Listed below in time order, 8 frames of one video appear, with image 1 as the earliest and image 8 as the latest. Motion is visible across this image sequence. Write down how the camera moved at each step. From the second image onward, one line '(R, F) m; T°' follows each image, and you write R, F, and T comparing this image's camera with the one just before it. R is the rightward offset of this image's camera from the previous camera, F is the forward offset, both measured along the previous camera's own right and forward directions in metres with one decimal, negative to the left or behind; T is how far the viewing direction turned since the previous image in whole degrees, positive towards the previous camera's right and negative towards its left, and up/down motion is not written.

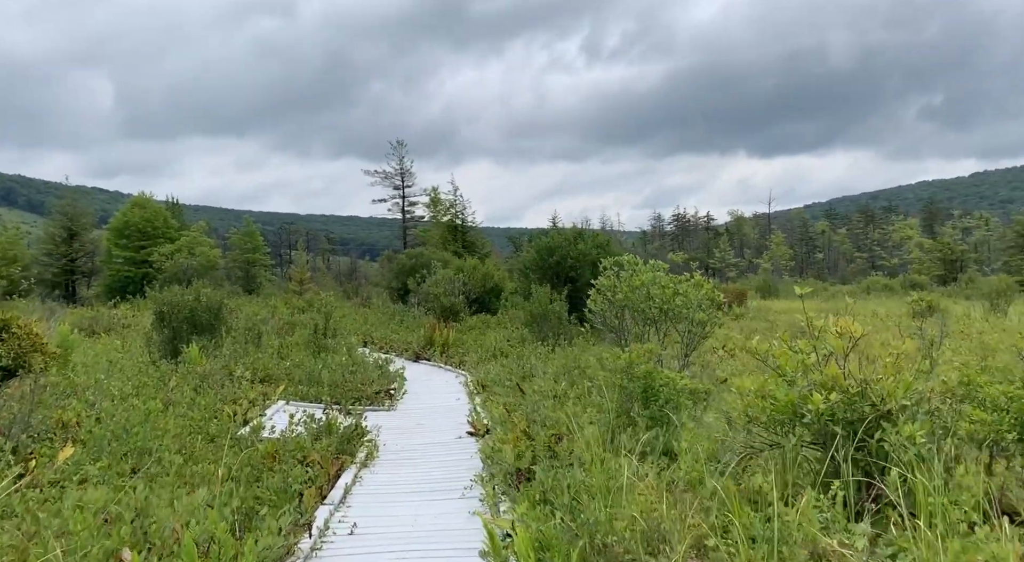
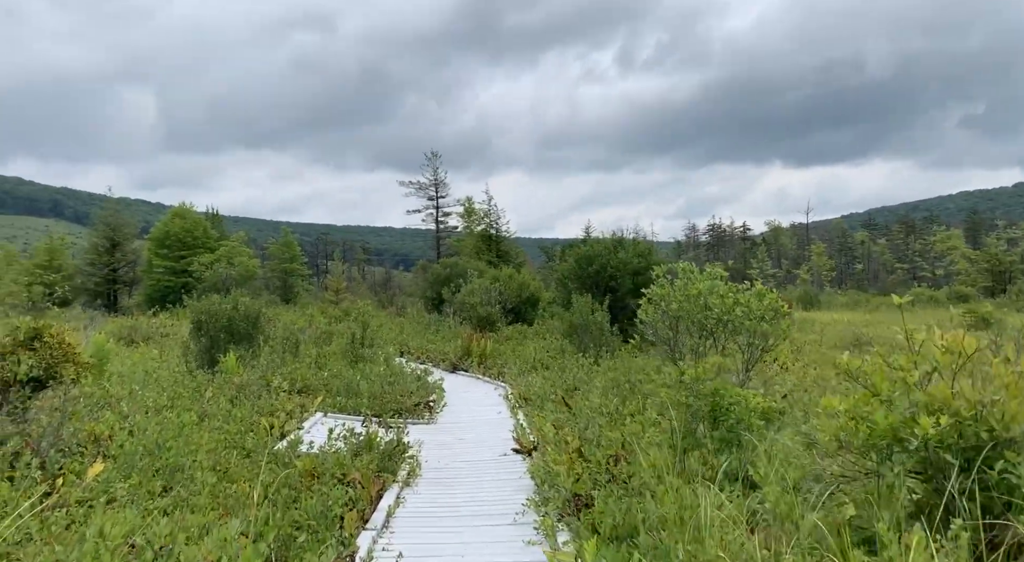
(-0.2, +0.4) m; -3°
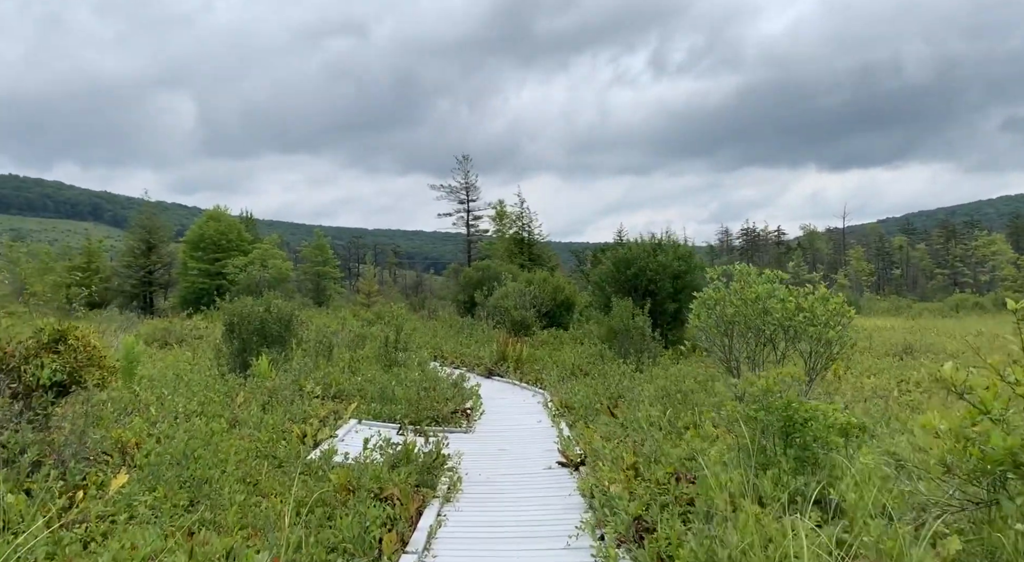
(-0.2, +0.4) m; -2°
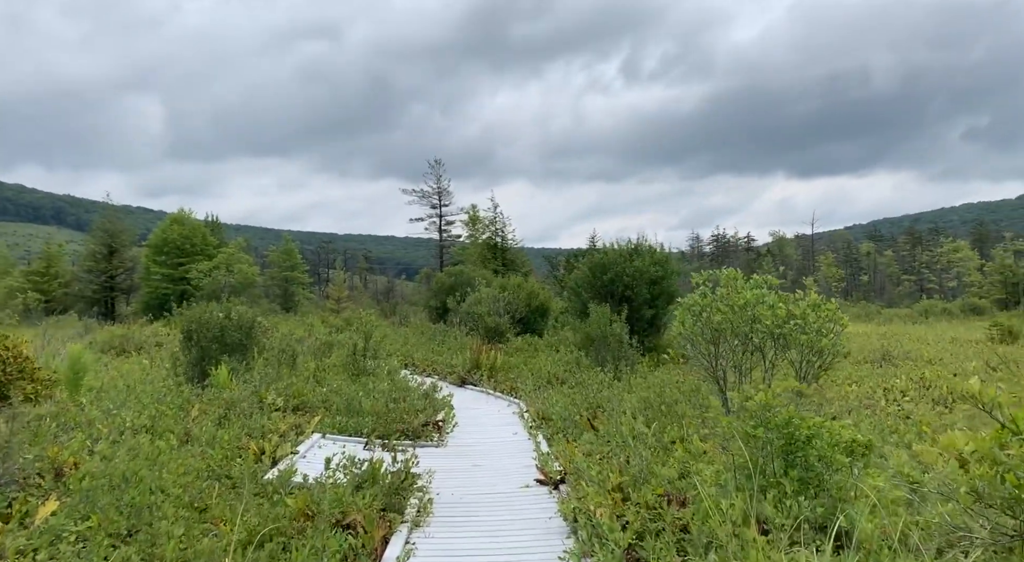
(0.0, +0.5) m; +2°
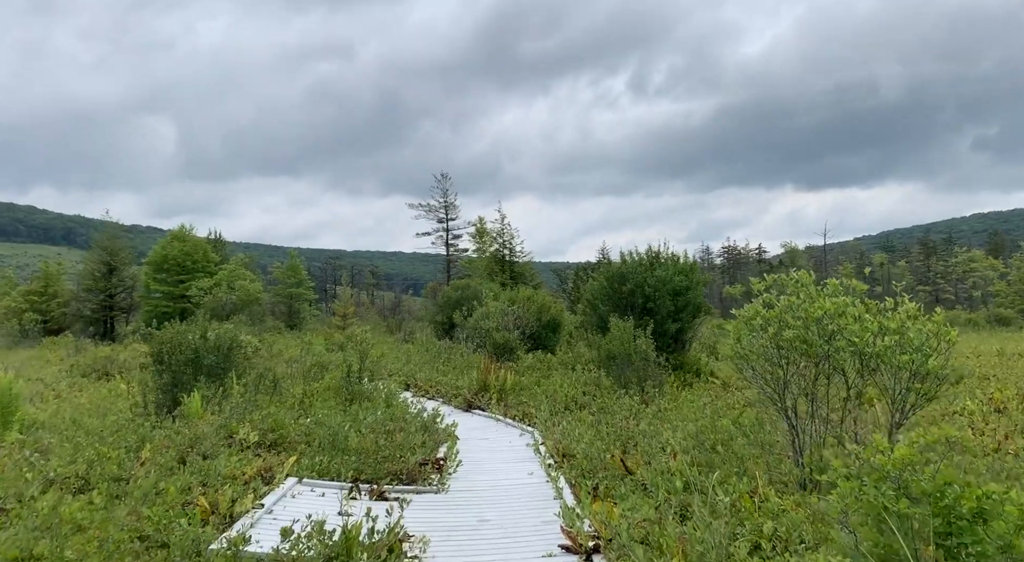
(-0.1, +1.4) m; -1°
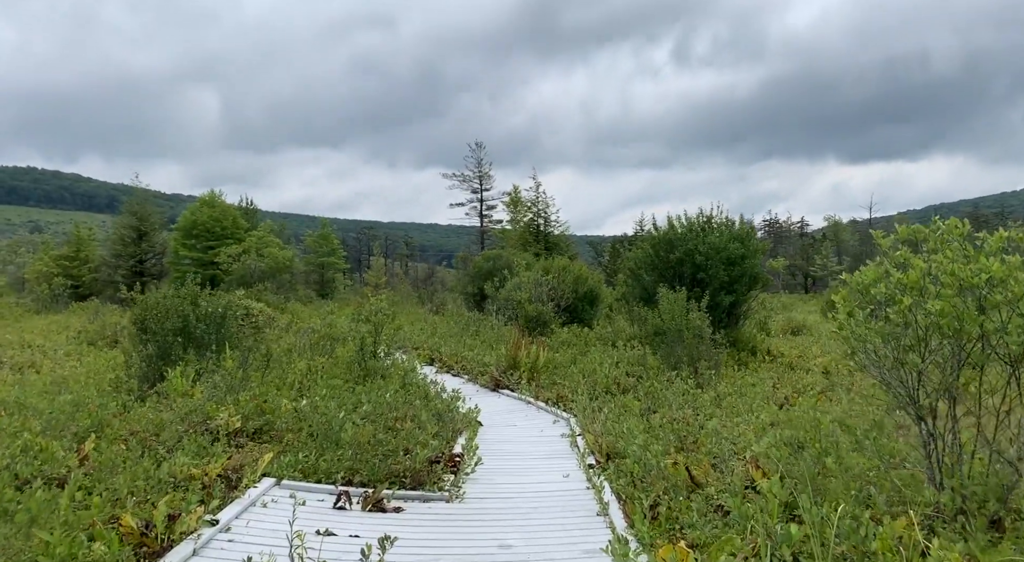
(0.0, +1.5) m; -3°
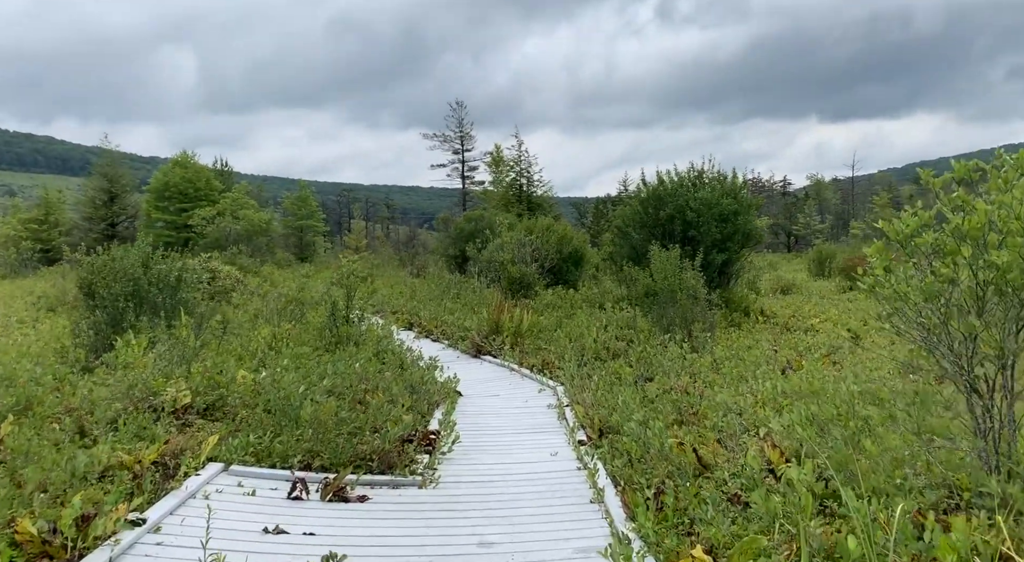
(0.0, +0.7) m; +1°
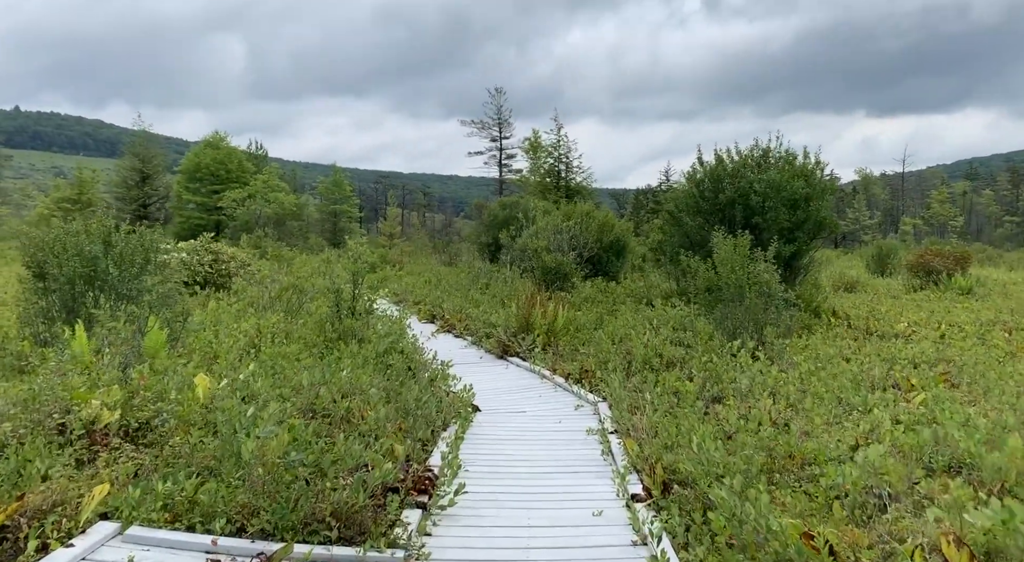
(0.0, +1.6) m; -3°
